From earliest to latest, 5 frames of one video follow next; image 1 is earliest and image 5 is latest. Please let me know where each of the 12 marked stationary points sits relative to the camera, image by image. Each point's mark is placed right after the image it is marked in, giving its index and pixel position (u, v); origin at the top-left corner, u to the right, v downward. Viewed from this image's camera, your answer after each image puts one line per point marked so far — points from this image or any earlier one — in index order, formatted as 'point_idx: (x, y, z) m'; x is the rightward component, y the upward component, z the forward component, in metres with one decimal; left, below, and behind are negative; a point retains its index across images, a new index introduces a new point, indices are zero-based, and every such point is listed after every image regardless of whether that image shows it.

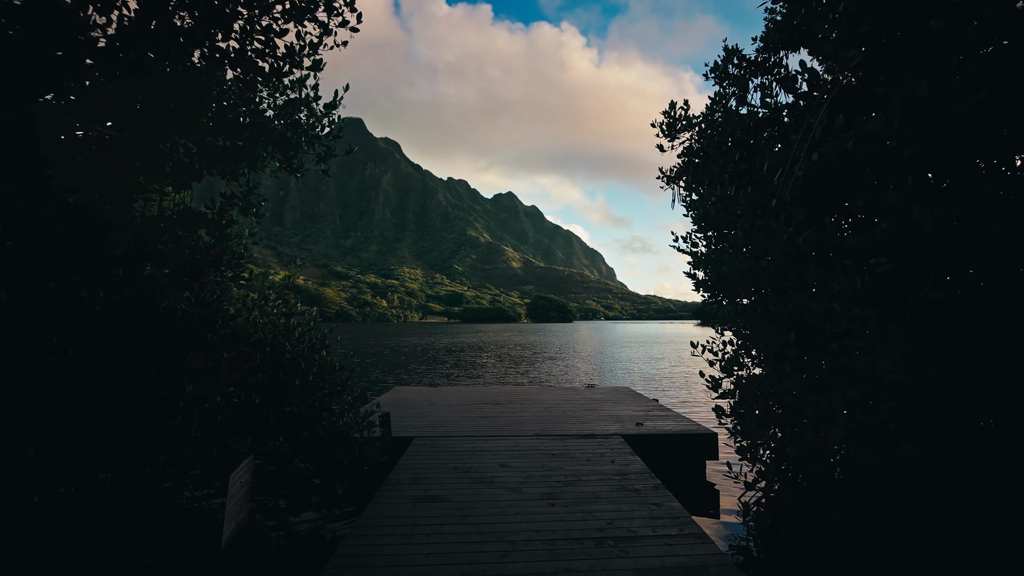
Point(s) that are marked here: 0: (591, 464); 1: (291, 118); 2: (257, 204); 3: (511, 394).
0: (+1.2, -2.8, +6.6) m
1: (-3.0, +2.3, +5.6) m
2: (-3.5, +1.2, +5.7) m
3: (0.0, -3.4, +13.5) m
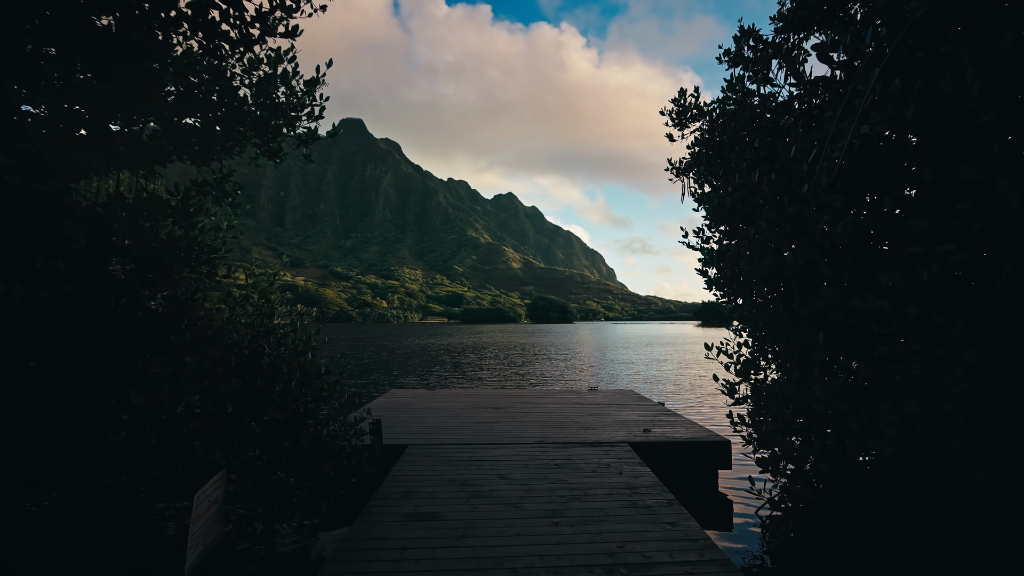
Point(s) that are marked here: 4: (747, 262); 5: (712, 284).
0: (+1.2, -2.7, +6.1) m
1: (-3.0, +2.4, +5.2) m
2: (-3.5, +1.2, +5.2) m
3: (0.0, -3.4, +13.0) m
4: (+3.1, +0.3, +5.5) m
5: (+3.5, +0.1, +7.3) m
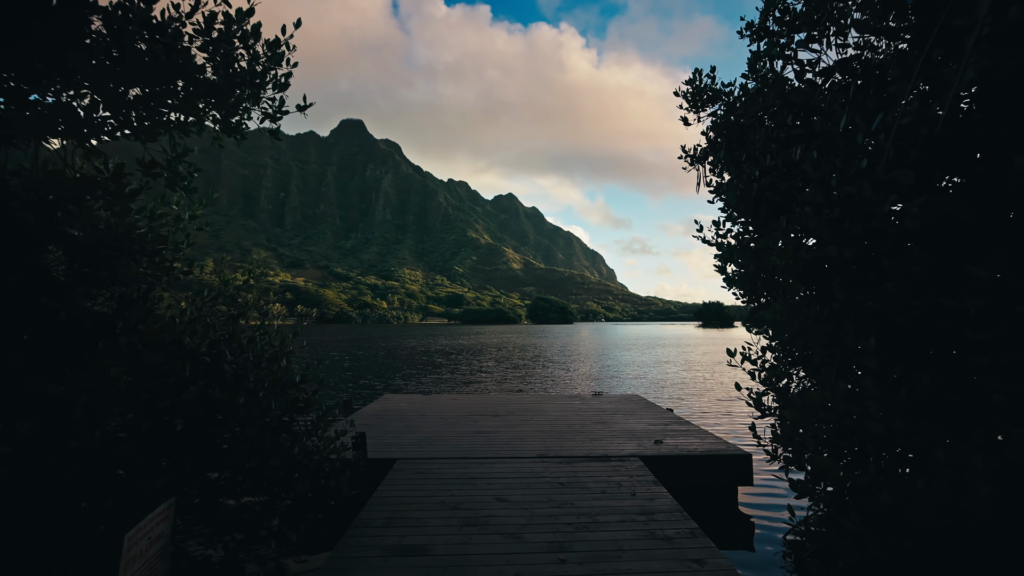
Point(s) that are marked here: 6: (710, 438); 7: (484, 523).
0: (+1.2, -2.7, +5.4) m
1: (-3.0, +2.4, +4.5) m
2: (-3.5, +1.2, +4.6) m
3: (0.0, -3.4, +12.3) m
4: (+3.1, +0.4, +4.8) m
5: (+3.5, +0.1, +6.6) m
6: (+3.7, -2.8, +7.8) m
7: (-0.3, -2.7, +4.9) m
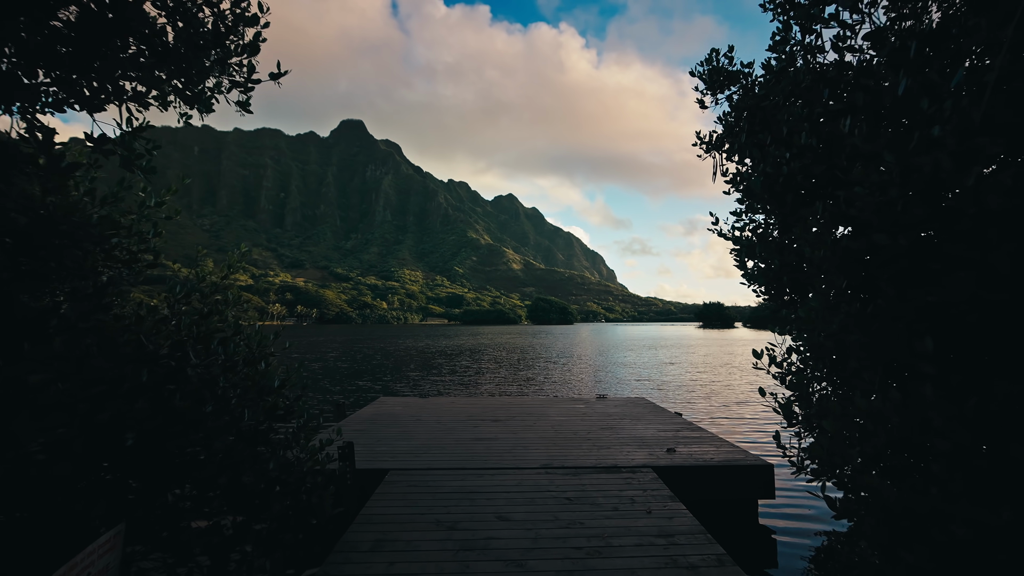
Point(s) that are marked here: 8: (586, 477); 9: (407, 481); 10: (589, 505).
0: (+1.3, -2.6, +4.9) m
1: (-3.0, +2.5, +4.0) m
2: (-3.5, +1.3, +4.0) m
3: (0.0, -3.4, +11.8) m
4: (+3.1, +0.4, +4.3) m
5: (+3.5, +0.1, +6.1) m
6: (+3.7, -2.8, +7.3) m
7: (-0.3, -2.7, +4.3) m
8: (+1.1, -2.7, +6.0) m
9: (-1.5, -2.8, +6.0) m
10: (+1.0, -2.7, +5.2) m
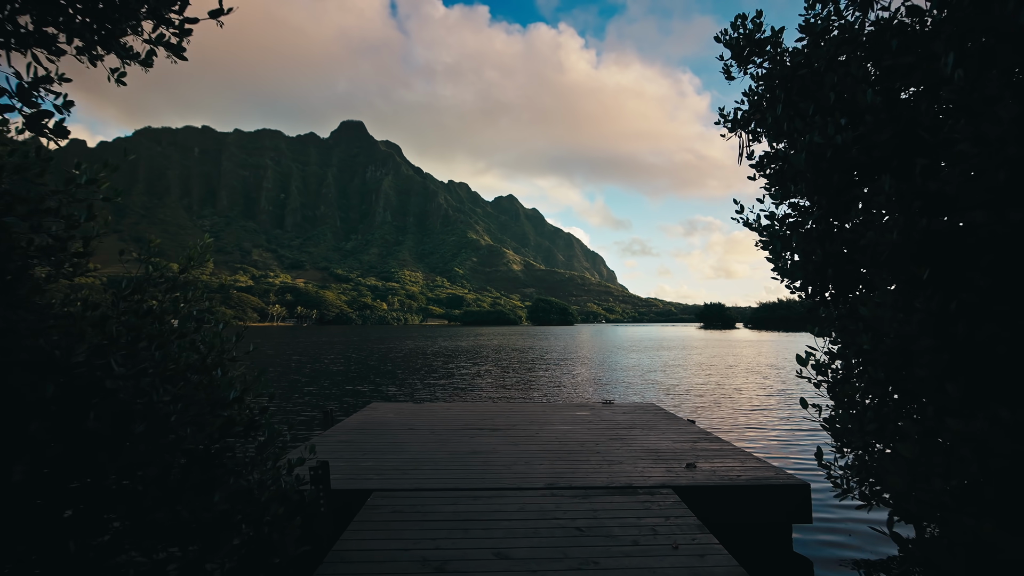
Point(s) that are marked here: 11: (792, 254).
0: (+1.3, -2.6, +4.1) m
1: (-3.0, +2.5, +3.2) m
2: (-3.5, +1.4, +3.3) m
3: (0.0, -3.3, +11.0) m
4: (+3.1, +0.5, +3.5) m
5: (+3.5, +0.2, +5.3) m
6: (+3.8, -2.7, +6.5) m
7: (-0.3, -2.6, +3.6) m
8: (+1.1, -2.7, +5.3) m
9: (-1.5, -2.7, +5.2) m
10: (+1.0, -2.6, +4.4) m
11: (+3.5, +0.4, +5.2) m
